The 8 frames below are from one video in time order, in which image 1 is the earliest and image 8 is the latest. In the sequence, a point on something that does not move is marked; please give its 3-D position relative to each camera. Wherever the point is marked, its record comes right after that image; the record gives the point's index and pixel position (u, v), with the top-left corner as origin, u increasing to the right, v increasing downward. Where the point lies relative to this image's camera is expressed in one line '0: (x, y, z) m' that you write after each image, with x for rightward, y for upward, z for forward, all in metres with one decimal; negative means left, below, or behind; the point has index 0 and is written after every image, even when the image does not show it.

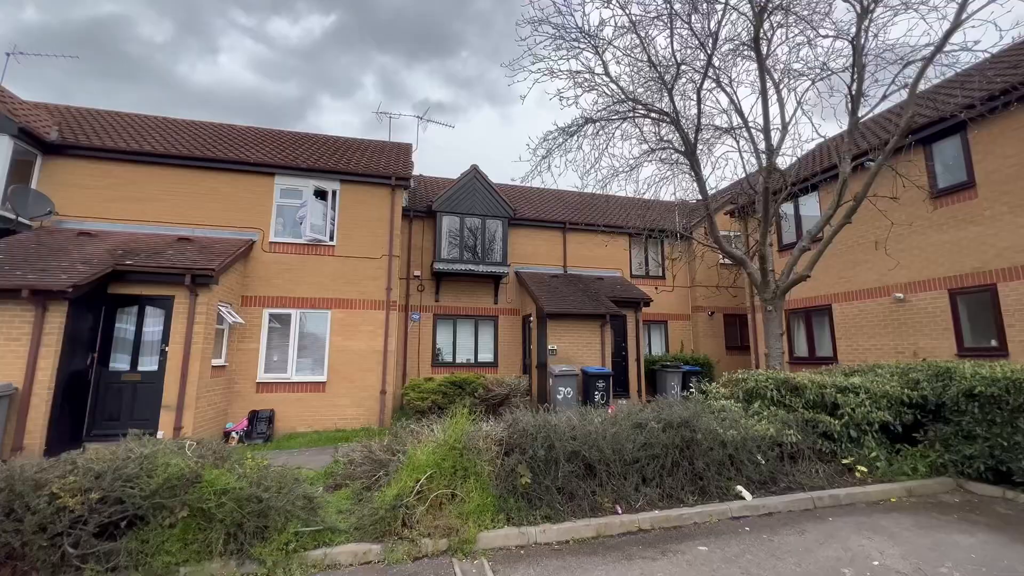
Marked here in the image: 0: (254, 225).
0: (-5.9, +1.5, +10.2) m
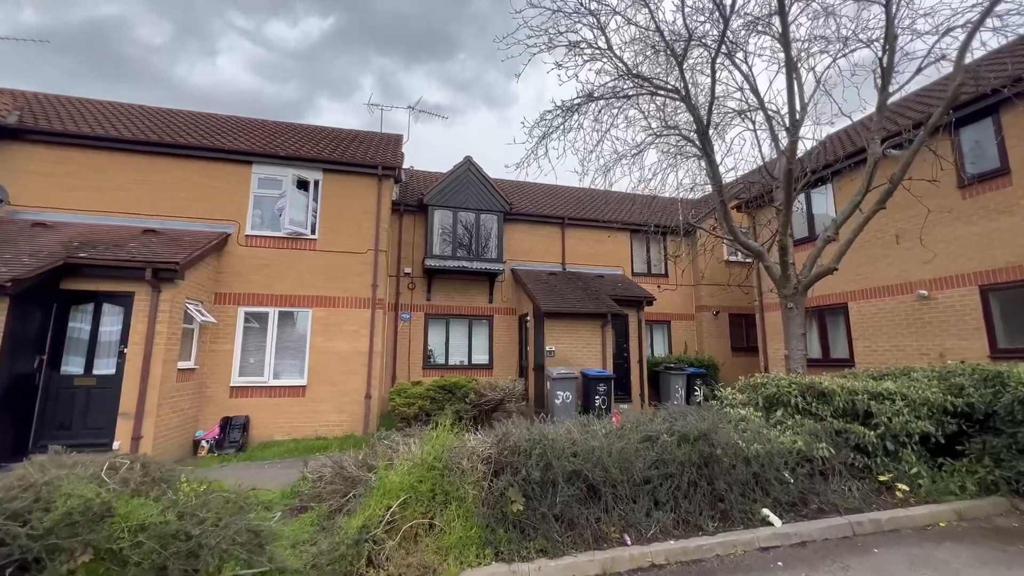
0: (-6.1, +1.5, +9.5) m
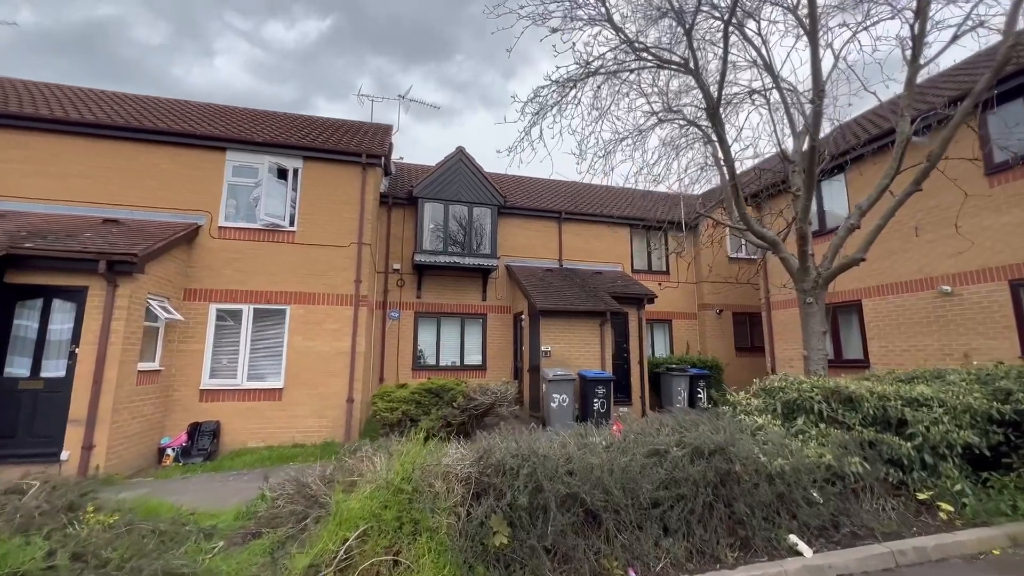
0: (-6.2, +1.6, +8.8) m
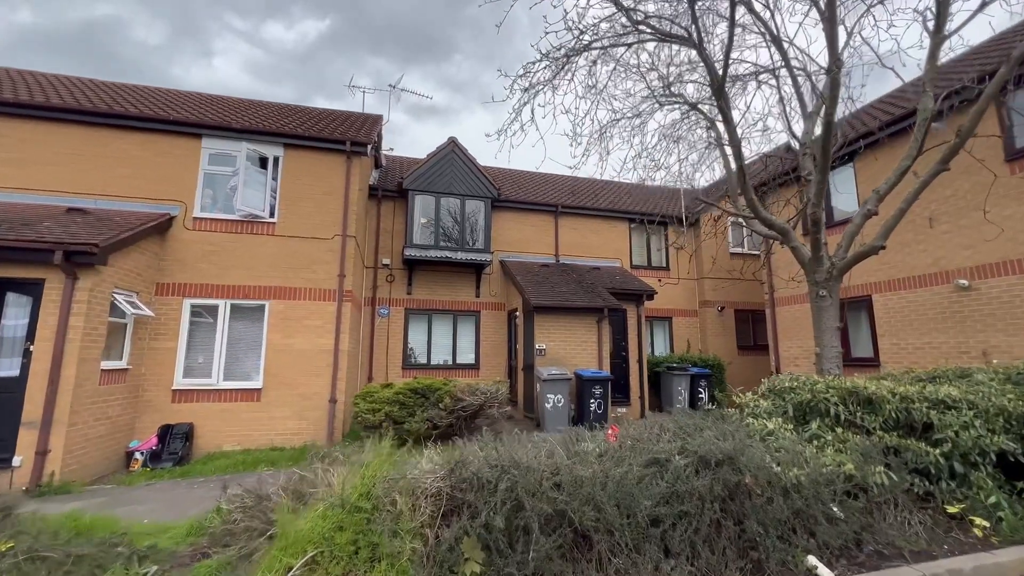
0: (-6.4, +1.7, +8.4) m
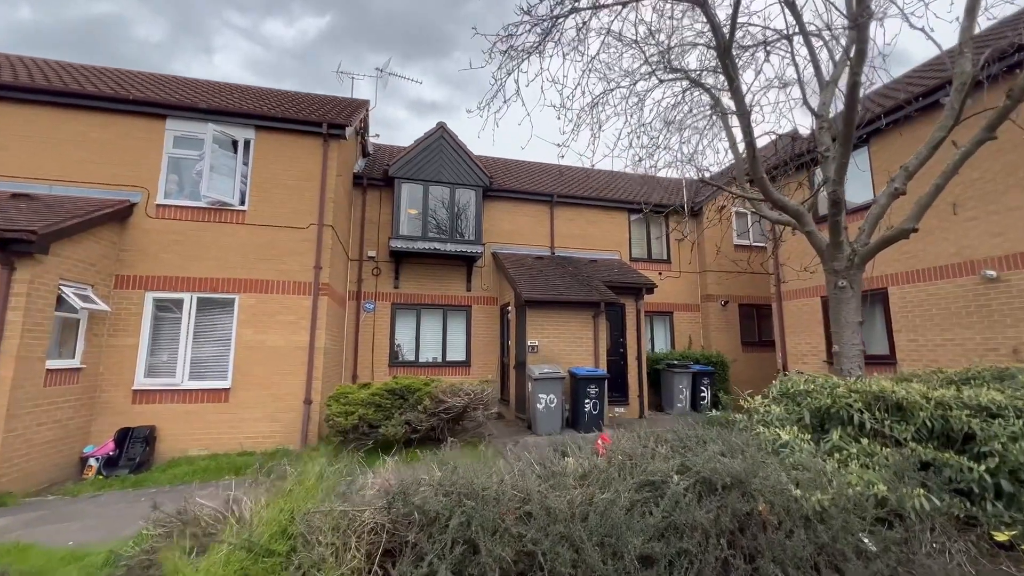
0: (-6.6, +1.8, +7.8) m
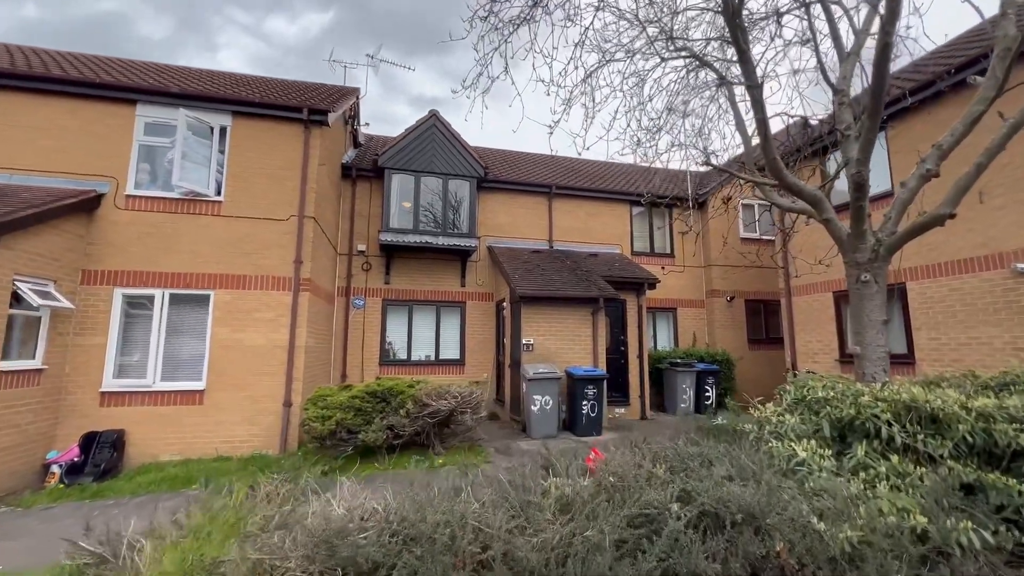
0: (-6.7, +1.9, +7.3) m
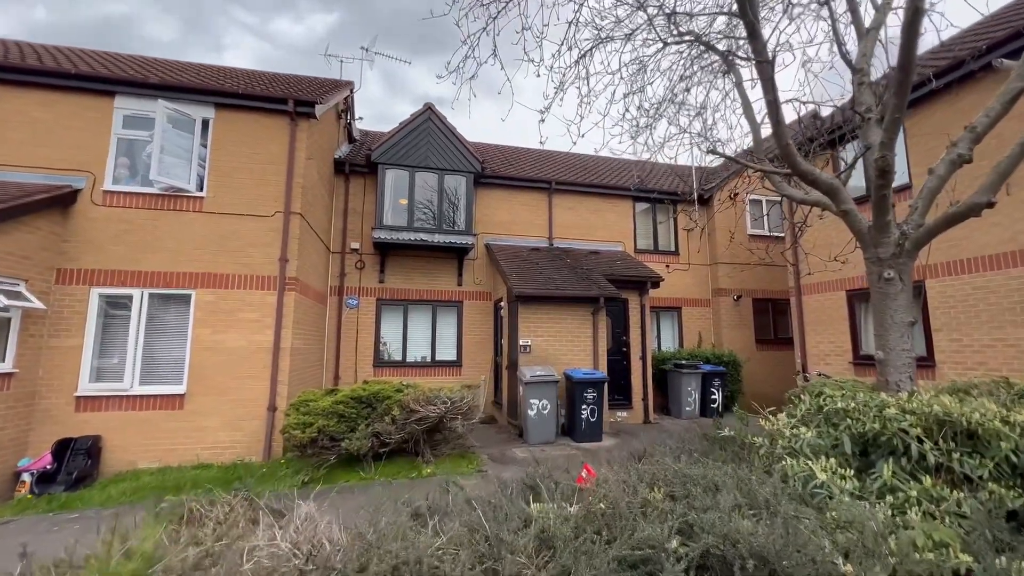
0: (-6.8, +1.9, +7.0) m
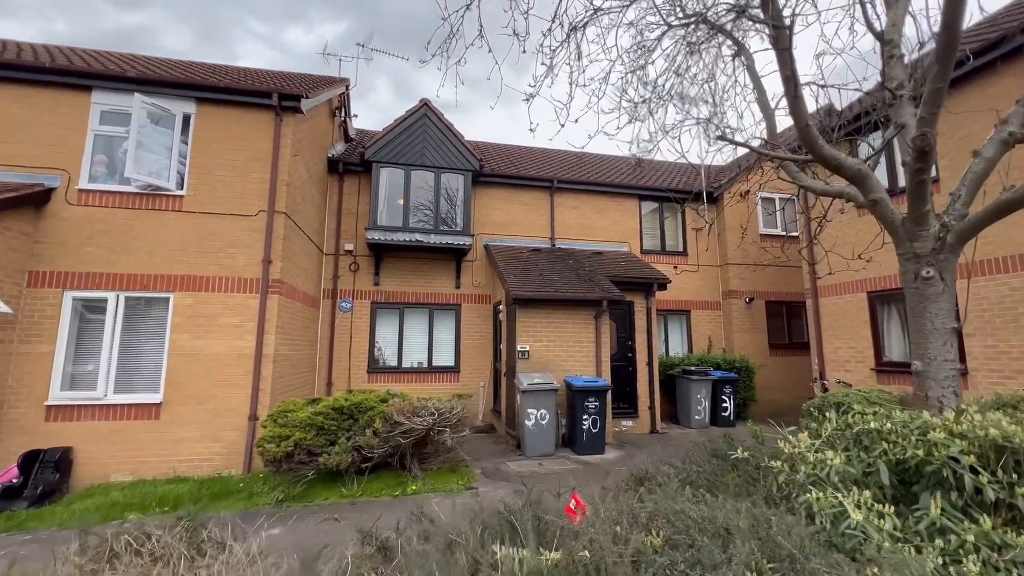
0: (-6.9, +1.9, +6.7) m
